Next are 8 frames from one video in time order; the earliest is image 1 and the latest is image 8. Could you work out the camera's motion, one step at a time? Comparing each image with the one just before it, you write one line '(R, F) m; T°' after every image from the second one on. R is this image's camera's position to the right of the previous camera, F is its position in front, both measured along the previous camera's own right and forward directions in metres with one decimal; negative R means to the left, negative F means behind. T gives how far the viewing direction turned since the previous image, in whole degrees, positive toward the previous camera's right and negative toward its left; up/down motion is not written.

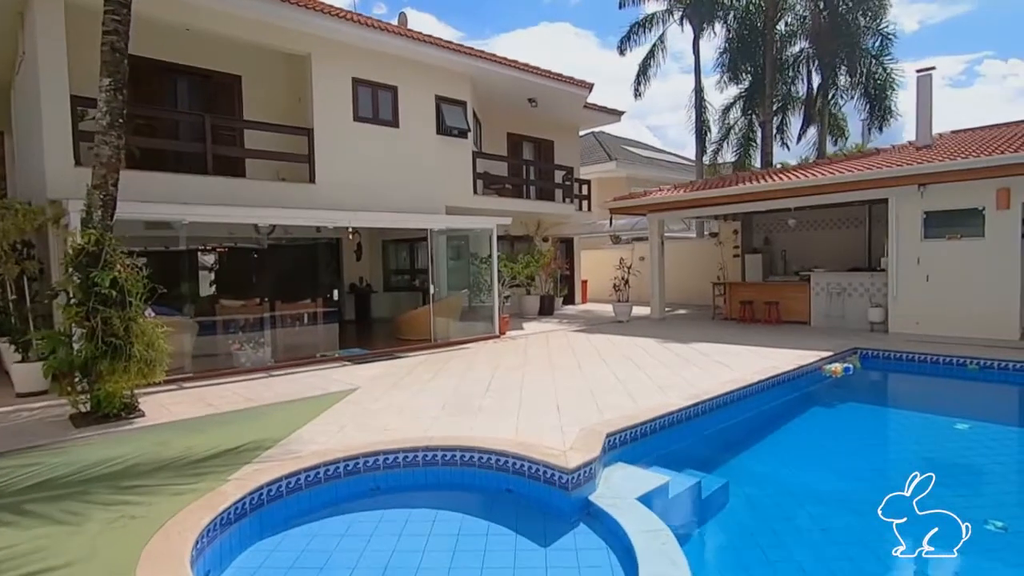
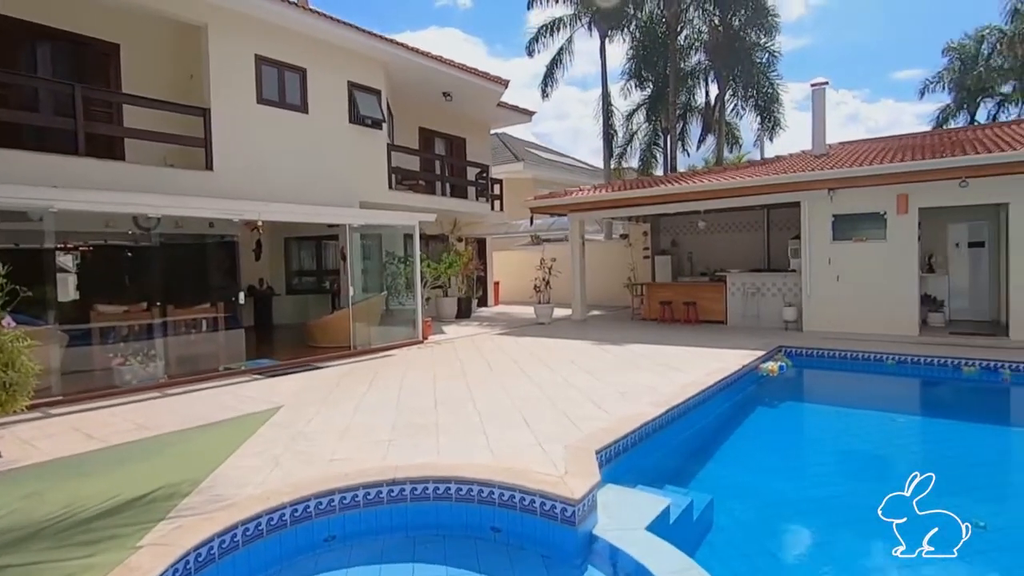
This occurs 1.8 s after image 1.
(-0.6, +0.7) m; +10°
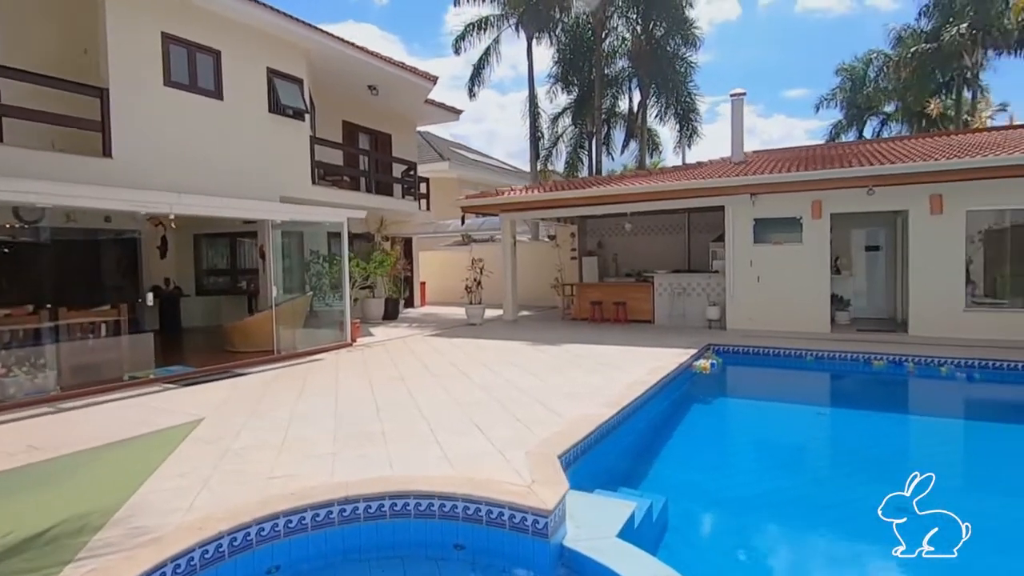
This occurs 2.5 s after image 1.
(-0.3, +0.2) m; +8°
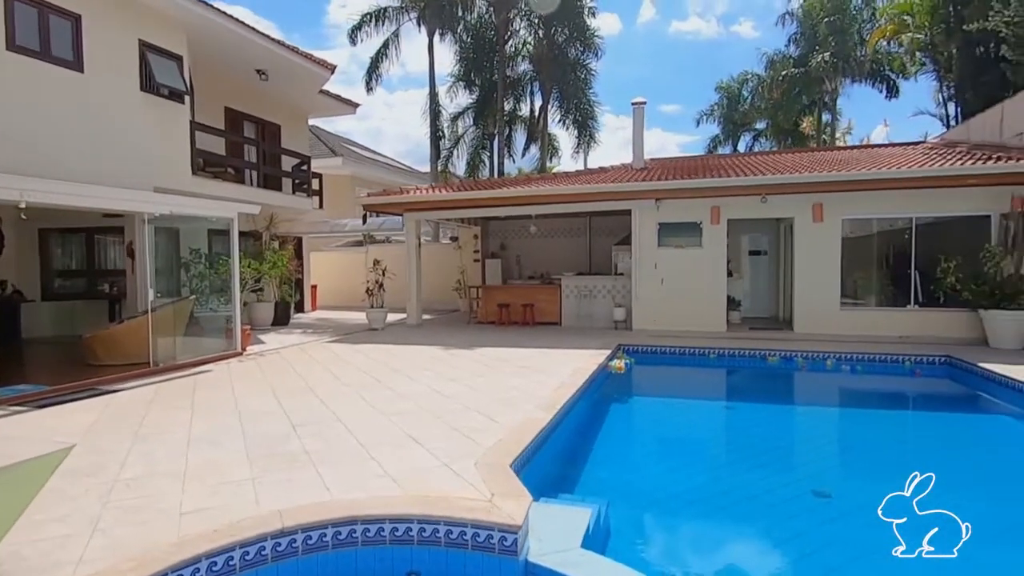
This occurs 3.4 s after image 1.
(-0.4, +0.4) m; +11°
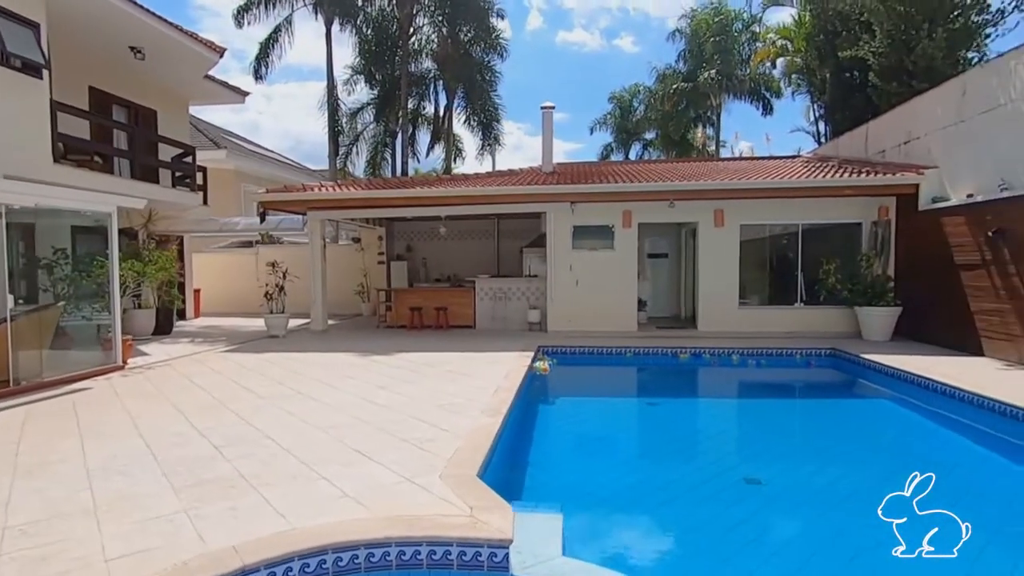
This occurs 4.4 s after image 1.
(-0.5, +0.2) m; +11°
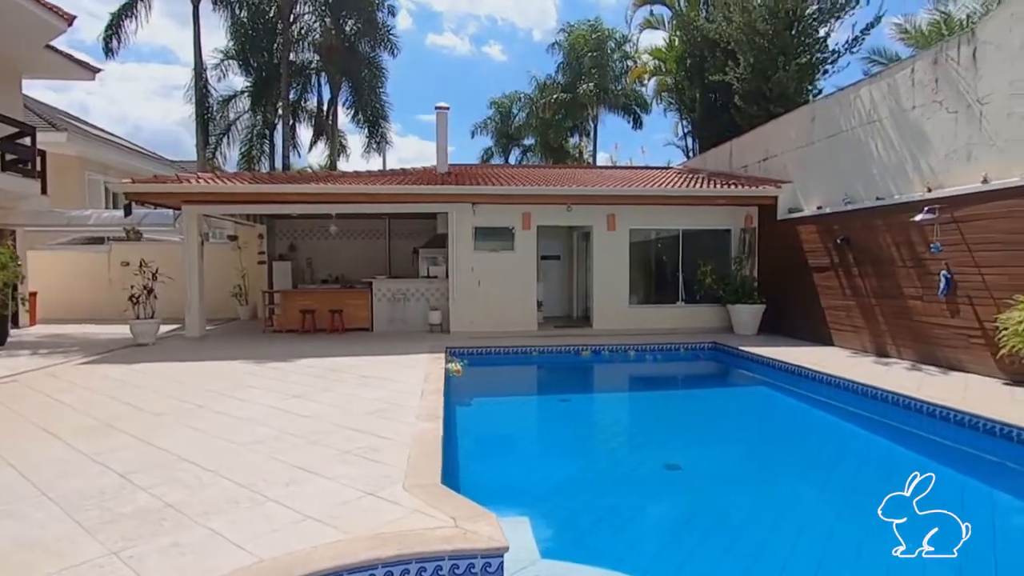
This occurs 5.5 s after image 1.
(-0.6, +0.1) m; +13°
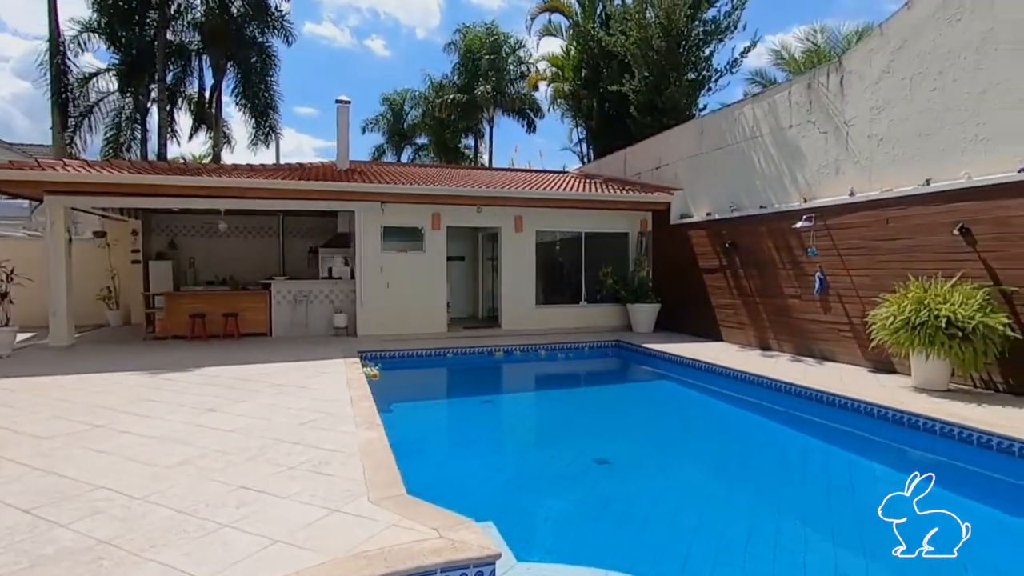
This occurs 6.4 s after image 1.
(-0.5, +0.1) m; +11°
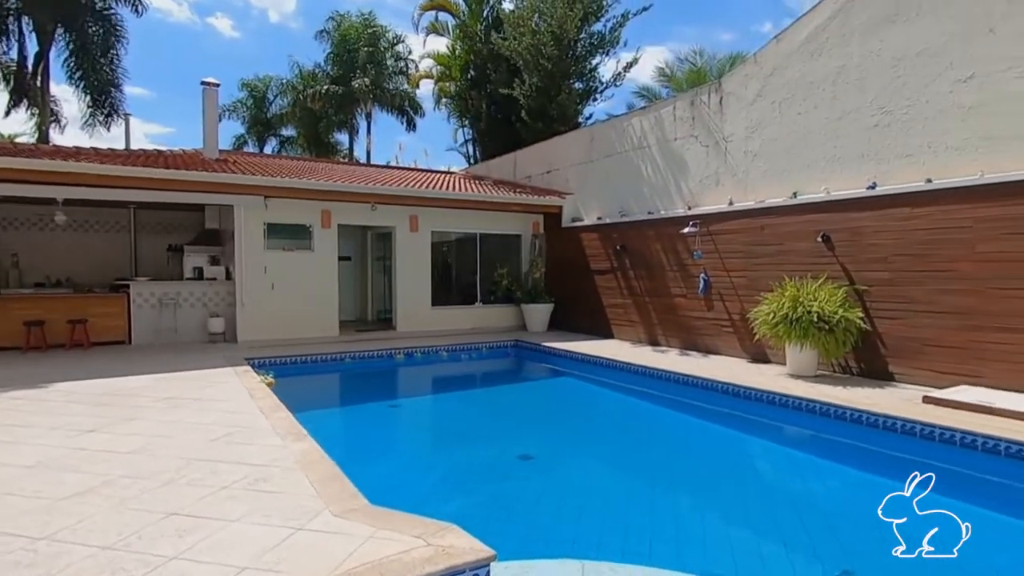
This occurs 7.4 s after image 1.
(-0.7, +0.2) m; +13°
